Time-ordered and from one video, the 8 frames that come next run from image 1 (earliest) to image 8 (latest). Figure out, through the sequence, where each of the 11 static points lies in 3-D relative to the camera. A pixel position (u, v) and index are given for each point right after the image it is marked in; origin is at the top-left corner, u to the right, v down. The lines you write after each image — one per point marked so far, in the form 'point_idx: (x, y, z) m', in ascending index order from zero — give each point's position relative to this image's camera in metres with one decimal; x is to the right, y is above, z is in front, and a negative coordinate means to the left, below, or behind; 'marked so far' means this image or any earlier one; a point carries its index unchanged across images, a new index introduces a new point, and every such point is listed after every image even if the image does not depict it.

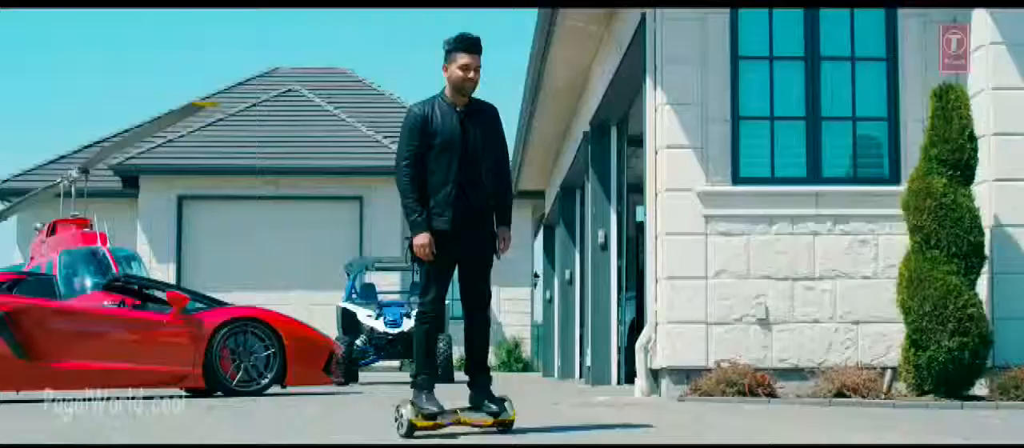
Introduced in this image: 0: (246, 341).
0: (-1.4, -0.7, +10.2) m
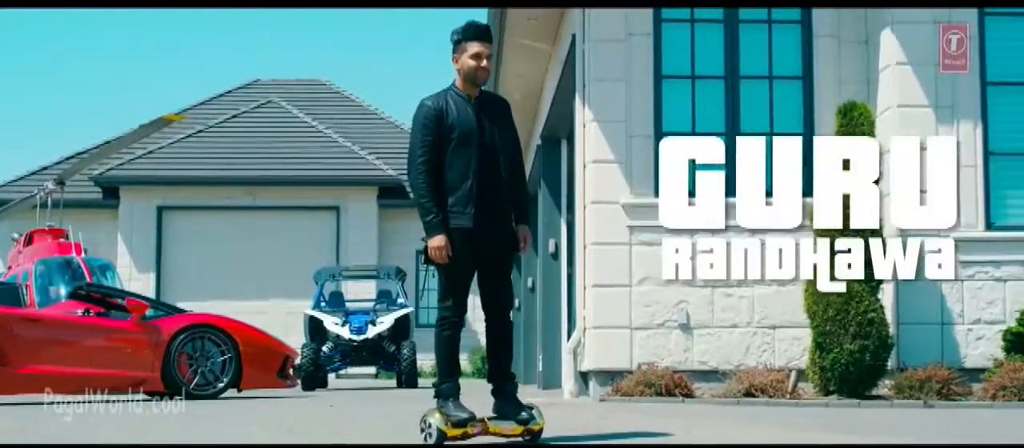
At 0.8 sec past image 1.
0: (-1.8, -0.7, +10.8) m
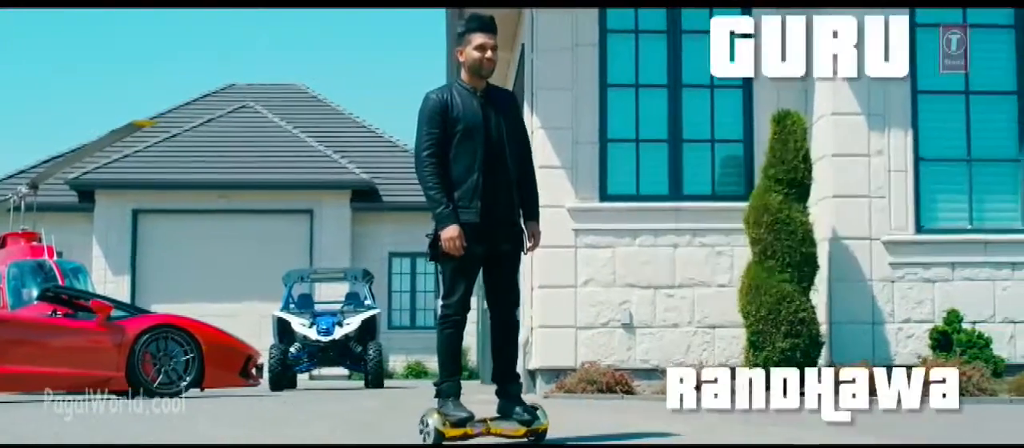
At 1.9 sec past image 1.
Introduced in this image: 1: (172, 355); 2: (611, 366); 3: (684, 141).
0: (-2.2, -0.8, +11.1) m
1: (-2.2, -0.8, +11.3) m
2: (+0.6, -0.9, +11.0) m
3: (+1.1, +0.5, +11.4) m
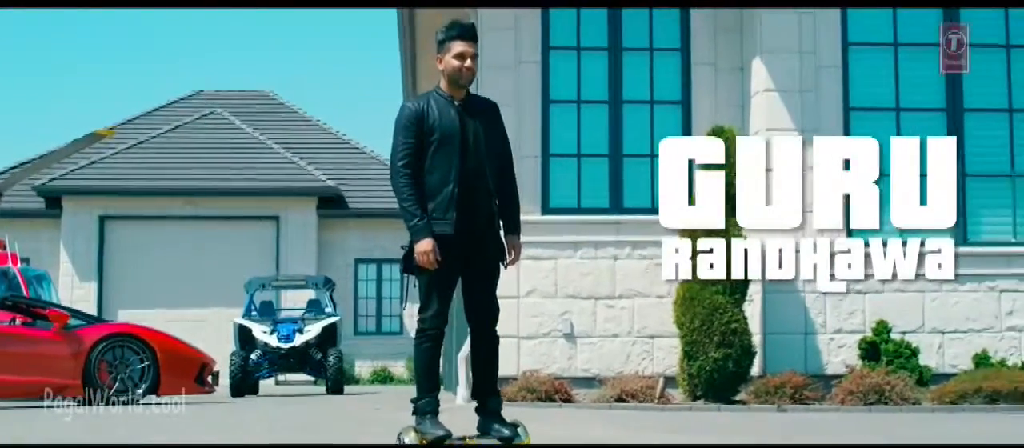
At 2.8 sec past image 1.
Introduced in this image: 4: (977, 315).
0: (-2.5, -0.8, +11.4) m
1: (-2.5, -0.9, +11.5) m
2: (+0.3, -1.0, +11.3) m
3: (+0.8, +0.5, +11.8) m
4: (+2.9, -0.6, +11.1) m
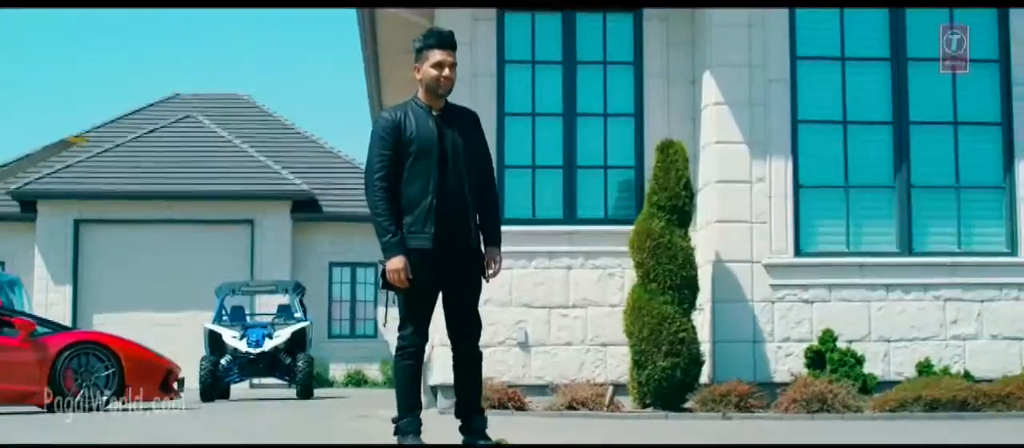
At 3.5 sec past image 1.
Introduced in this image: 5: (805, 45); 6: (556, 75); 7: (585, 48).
0: (-2.8, -0.9, +11.6) m
1: (-2.8, -1.0, +11.7) m
2: (0.0, -1.0, +11.5) m
3: (+0.5, +0.4, +12.0) m
4: (+2.7, -0.6, +11.4) m
5: (+1.9, +1.2, +11.7) m
6: (+0.3, +1.0, +12.0) m
7: (+0.5, +1.2, +12.0) m
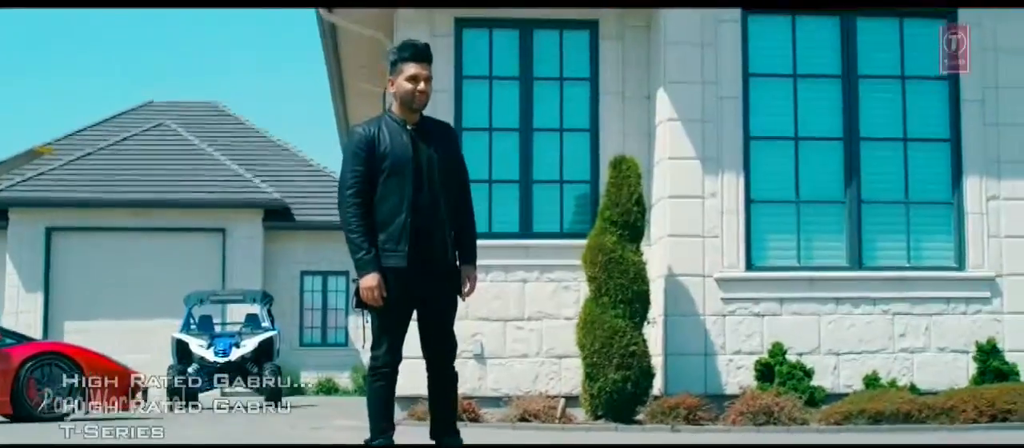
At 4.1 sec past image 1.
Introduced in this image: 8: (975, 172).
0: (-3.1, -1.0, +11.7) m
1: (-3.1, -1.1, +11.8) m
2: (-0.3, -1.1, +11.6) m
3: (+0.2, +0.3, +12.1) m
4: (+2.4, -0.7, +11.6) m
5: (+1.7, +1.1, +11.8) m
6: (0.0, +0.9, +12.2) m
7: (+0.2, +1.1, +12.2) m
8: (+3.1, +0.3, +11.8) m
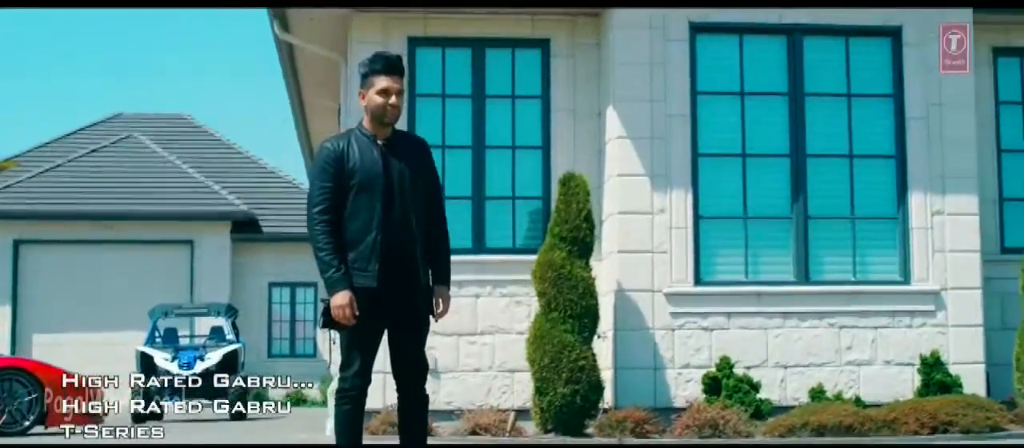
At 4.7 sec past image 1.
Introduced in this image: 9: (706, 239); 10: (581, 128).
0: (-3.4, -1.1, +11.8) m
1: (-3.4, -1.2, +12.0) m
2: (-0.7, -1.2, +11.8) m
3: (-0.2, +0.2, +12.3) m
4: (+2.0, -0.8, +11.8) m
5: (+1.3, +1.0, +12.0) m
6: (-0.3, +0.8, +12.4) m
7: (-0.1, +1.0, +12.4) m
8: (+2.8, +0.2, +12.0) m
9: (+1.3, -0.1, +11.9) m
10: (+0.5, +0.7, +12.3) m
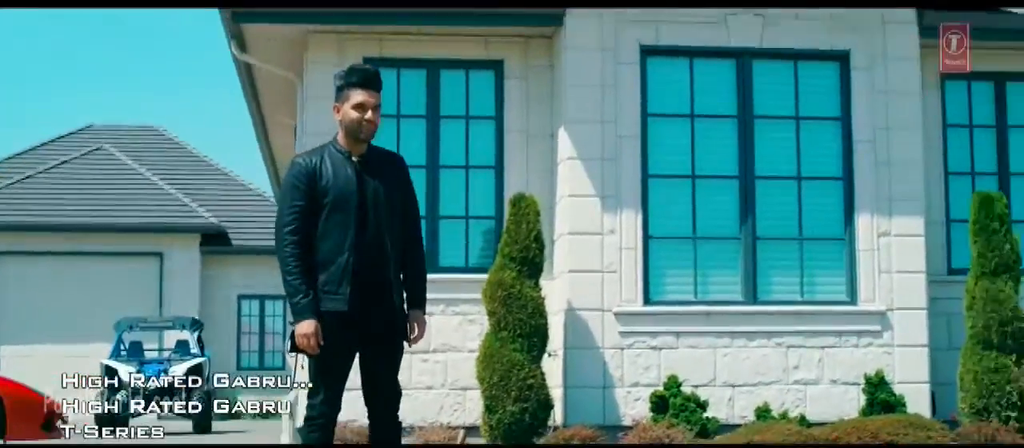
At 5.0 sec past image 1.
0: (-3.8, -1.2, +11.9) m
1: (-3.8, -1.3, +12.1) m
2: (-1.0, -1.4, +11.9) m
3: (-0.5, 0.0, +12.5) m
4: (+1.7, -1.0, +11.9) m
5: (+1.0, +0.8, +12.2) m
6: (-0.7, +0.7, +12.5) m
7: (-0.4, +0.9, +12.5) m
8: (+2.5, +0.1, +12.2) m
9: (+1.0, -0.2, +12.1) m
10: (+0.2, +0.5, +12.5) m
